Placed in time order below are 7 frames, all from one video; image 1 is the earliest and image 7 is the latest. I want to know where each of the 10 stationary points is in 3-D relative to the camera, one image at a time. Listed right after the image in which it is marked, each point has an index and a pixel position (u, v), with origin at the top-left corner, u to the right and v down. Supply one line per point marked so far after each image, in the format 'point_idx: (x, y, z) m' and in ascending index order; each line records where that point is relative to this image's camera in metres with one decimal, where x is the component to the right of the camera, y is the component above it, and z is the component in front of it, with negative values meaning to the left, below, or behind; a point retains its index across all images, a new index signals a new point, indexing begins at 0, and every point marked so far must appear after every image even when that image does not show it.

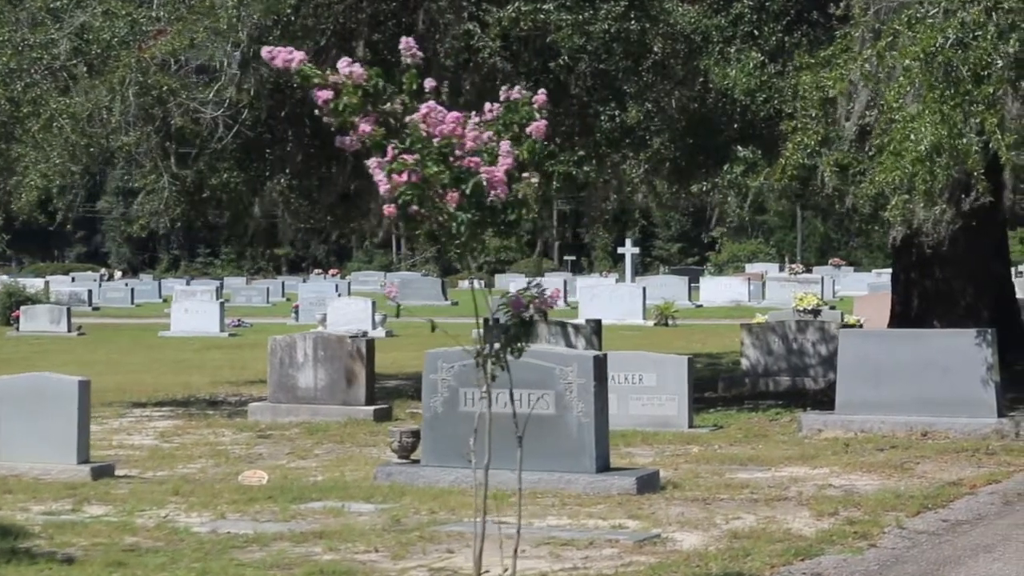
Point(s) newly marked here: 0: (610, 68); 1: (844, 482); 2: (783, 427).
0: (+1.8, +4.0, +16.2) m
1: (+4.2, -2.5, +11.5) m
2: (+4.5, -2.3, +15.3) m
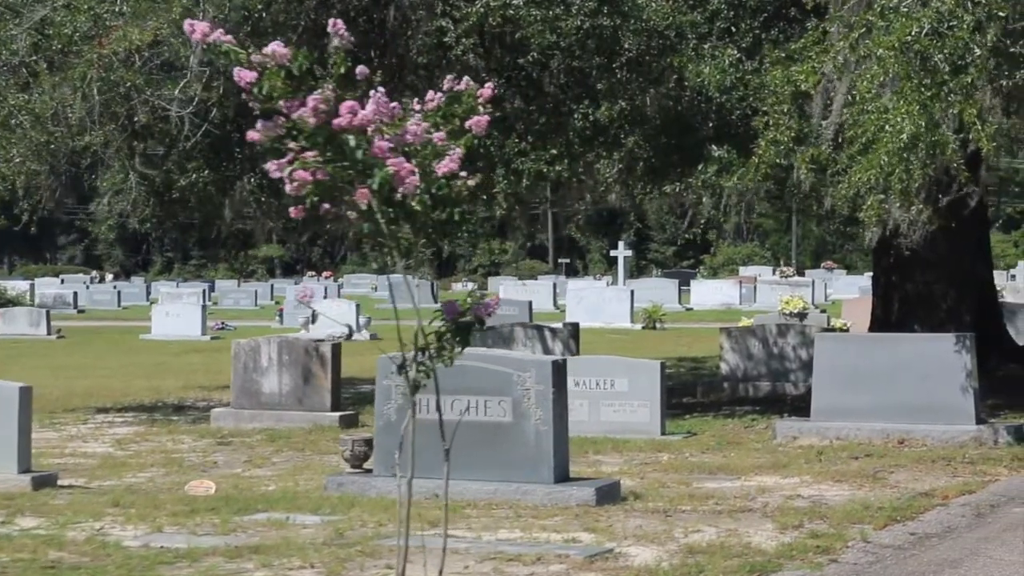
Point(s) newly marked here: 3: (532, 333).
0: (+1.2, +3.9, +15.9) m
1: (+3.7, -2.5, +11.2) m
2: (+4.0, -2.4, +14.9) m
3: (+0.4, -0.9, +19.7) m
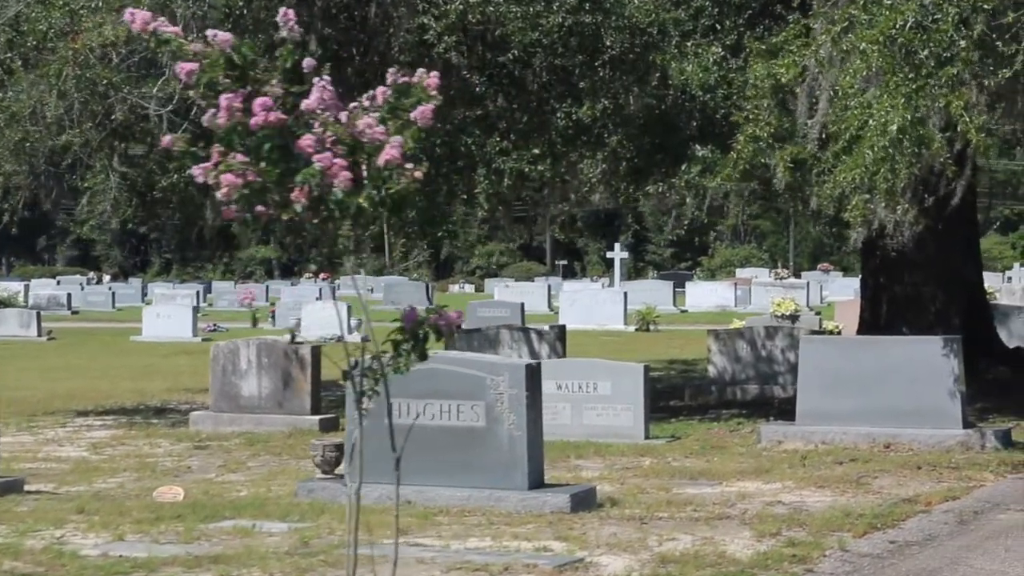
0: (+0.9, +3.9, +15.7) m
1: (+3.4, -2.5, +10.9) m
2: (+3.7, -2.4, +14.7) m
3: (+0.1, -1.0, +19.5) m
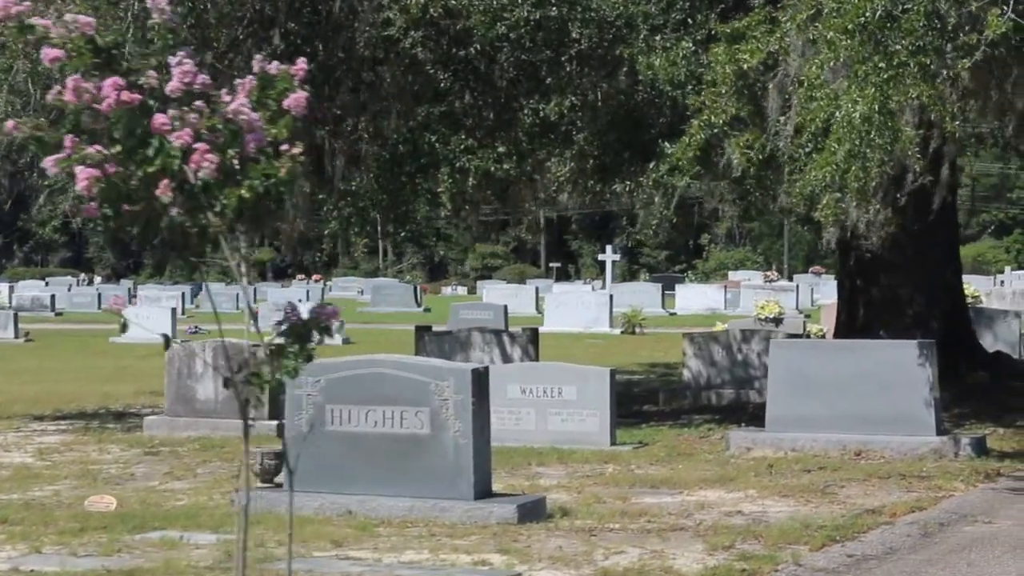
0: (+0.4, +3.8, +15.2) m
1: (+2.8, -2.5, +10.5) m
2: (+3.1, -2.5, +14.2) m
3: (-0.5, -1.0, +19.1) m
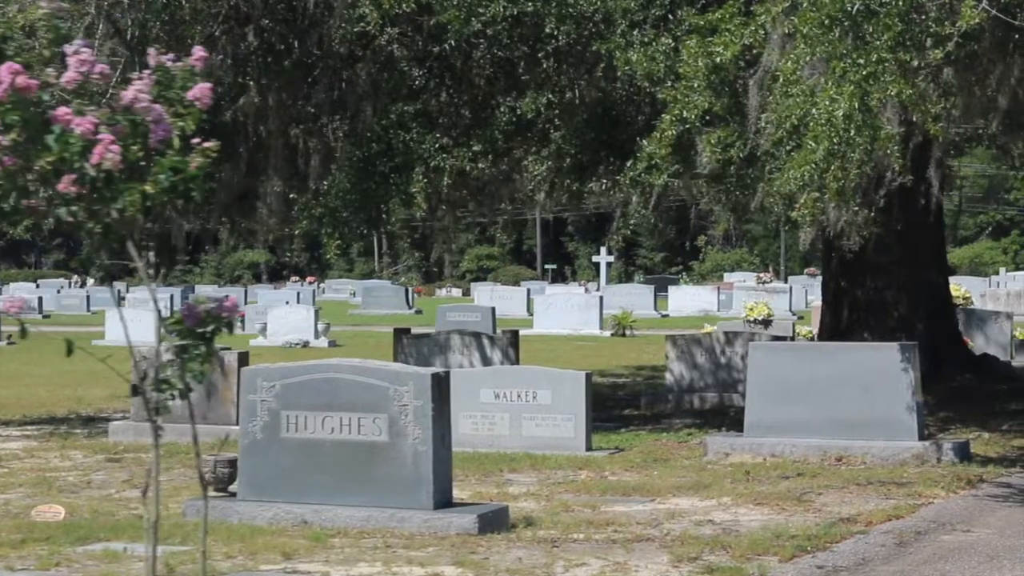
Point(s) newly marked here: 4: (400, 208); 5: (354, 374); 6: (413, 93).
0: (-0.1, +3.8, +14.9) m
1: (+2.4, -2.6, +10.2) m
2: (+2.7, -2.5, +13.9) m
3: (-0.9, -1.1, +18.7) m
4: (-1.9, +1.4, +15.4) m
5: (-1.7, -0.9, +9.5) m
6: (-1.7, +3.3, +15.2) m
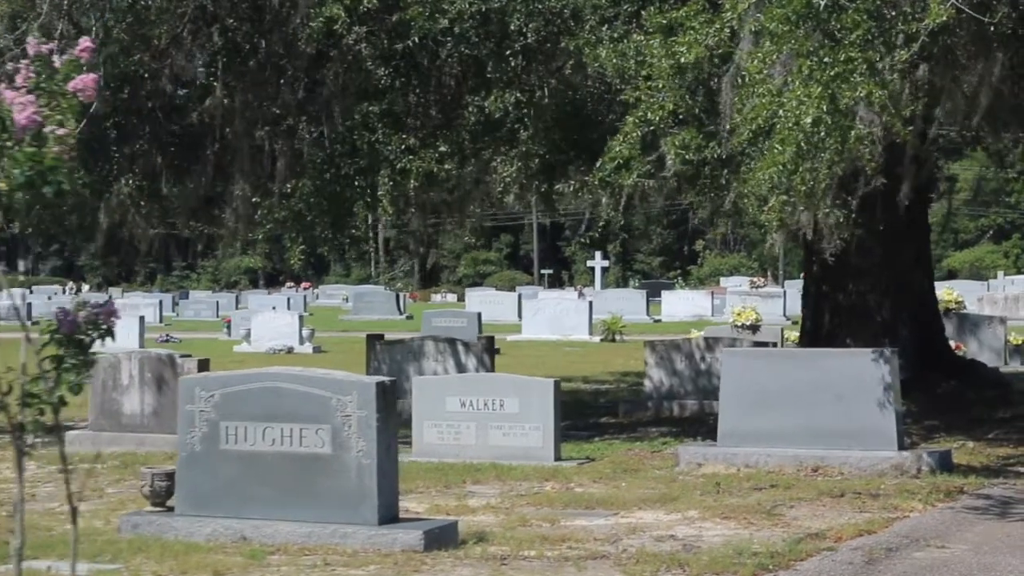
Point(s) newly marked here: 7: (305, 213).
0: (-0.6, +3.7, +14.5) m
1: (+1.9, -2.6, +9.7) m
2: (+2.2, -2.5, +13.4) m
3: (-1.4, -1.2, +18.3) m
4: (-2.4, +1.3, +15.0) m
5: (-2.2, -0.9, +9.1) m
6: (-2.2, +3.2, +14.7) m
7: (-3.3, +1.2, +14.7) m
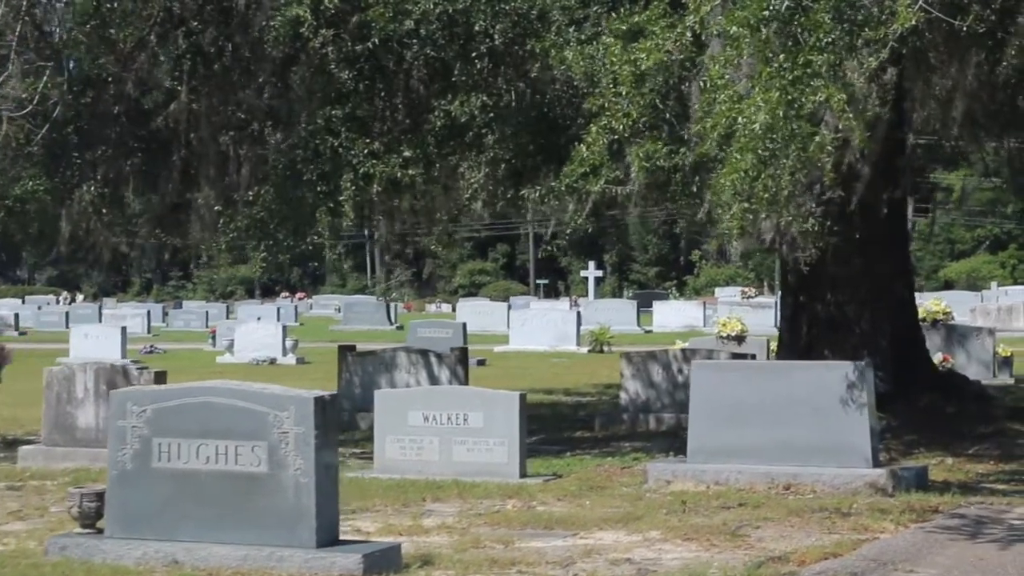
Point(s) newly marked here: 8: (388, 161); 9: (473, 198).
0: (-1.1, +3.6, +14.1) m
1: (+1.4, -2.7, +9.3) m
2: (+1.7, -2.7, +13.0) m
3: (-1.9, -1.4, +17.9) m
4: (-2.9, +1.1, +14.6) m
5: (-2.7, -1.0, +8.7) m
6: (-2.7, +3.0, +14.4) m
7: (-3.9, +1.1, +14.3) m
8: (-1.9, +2.0, +14.3) m
9: (-0.6, +1.5, +14.7) m
